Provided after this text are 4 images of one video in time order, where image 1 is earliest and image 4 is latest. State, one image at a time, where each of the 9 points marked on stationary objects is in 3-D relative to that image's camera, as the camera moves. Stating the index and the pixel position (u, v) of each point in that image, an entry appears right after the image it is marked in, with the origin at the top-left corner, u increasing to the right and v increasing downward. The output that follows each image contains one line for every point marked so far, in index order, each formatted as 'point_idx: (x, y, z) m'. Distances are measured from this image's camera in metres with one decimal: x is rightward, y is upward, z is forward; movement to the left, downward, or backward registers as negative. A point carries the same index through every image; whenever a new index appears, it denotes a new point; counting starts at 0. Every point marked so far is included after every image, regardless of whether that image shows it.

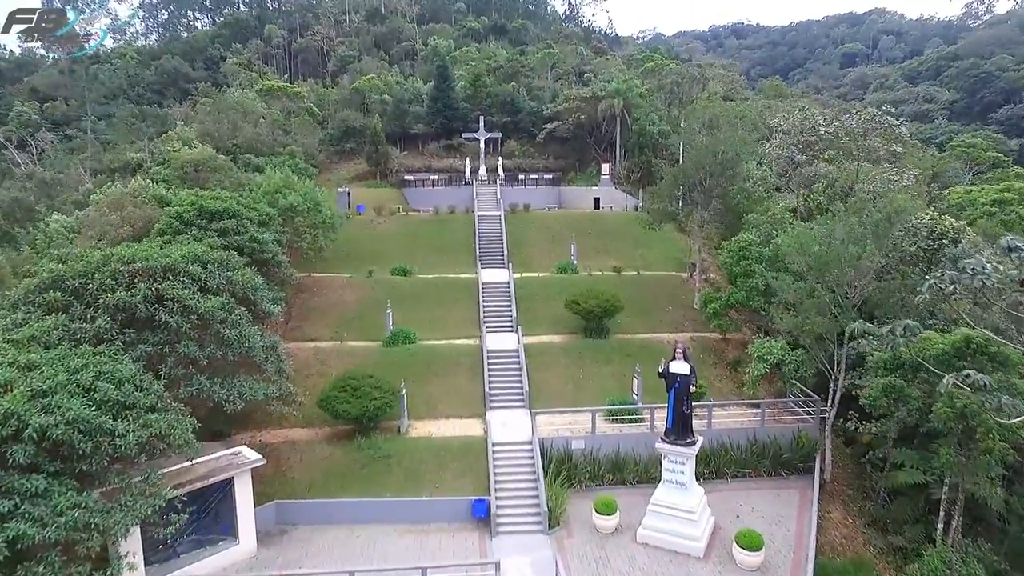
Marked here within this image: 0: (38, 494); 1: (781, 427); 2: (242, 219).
0: (-8.1, -3.5, +9.9) m
1: (+8.4, -4.3, +18.2) m
2: (-9.0, +2.3, +19.4) m
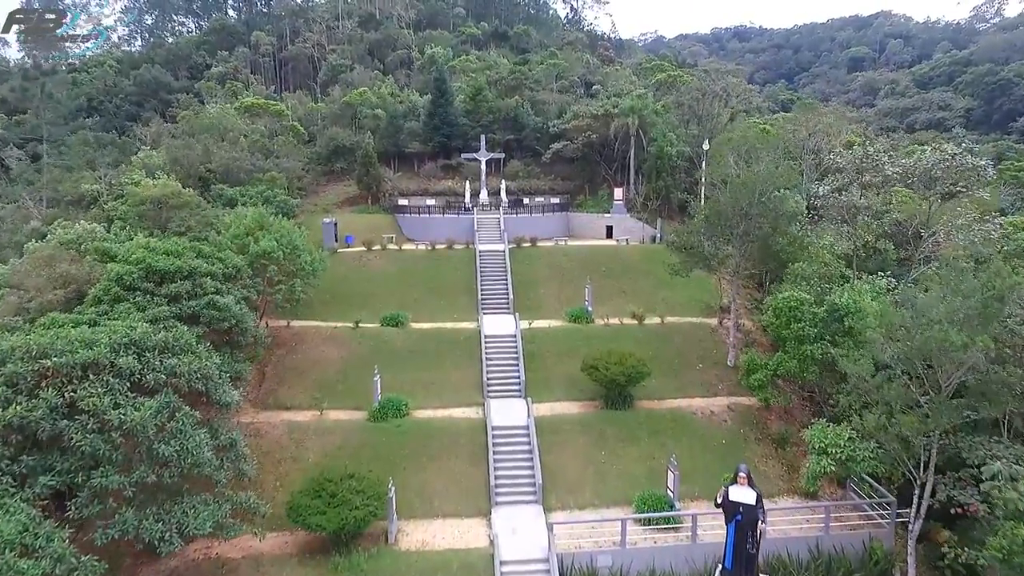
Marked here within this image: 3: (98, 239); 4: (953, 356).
0: (-7.8, -5.5, +6.7) m
1: (+8.7, -6.3, +15.1) m
2: (-8.7, +0.3, +16.2) m
3: (-13.2, +1.6, +18.5) m
4: (+9.4, -1.4, +12.6) m
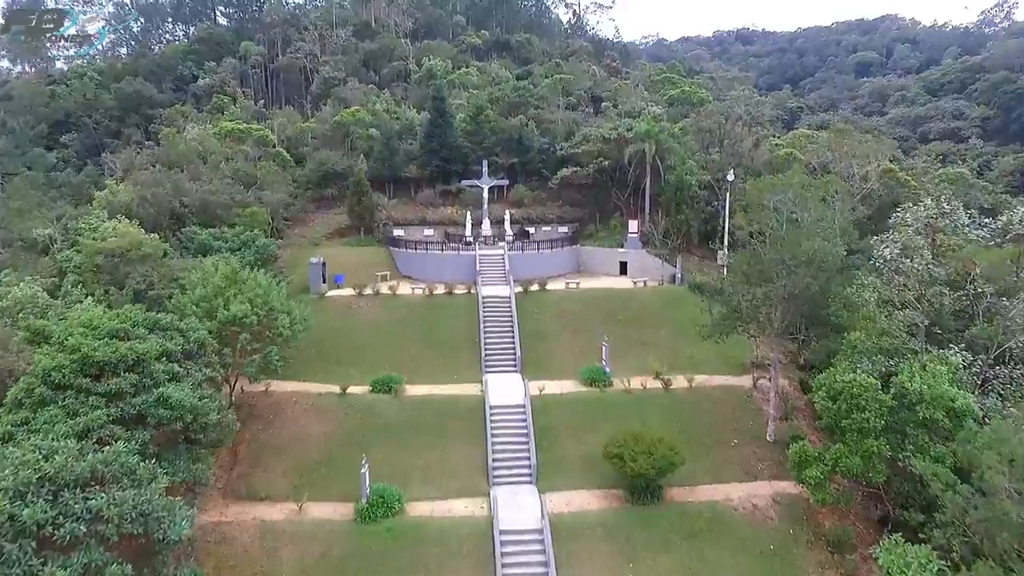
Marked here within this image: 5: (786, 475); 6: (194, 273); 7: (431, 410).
0: (-7.4, -7.6, +4.0) m
1: (+9.0, -8.4, +12.4) m
2: (-8.4, -1.8, +13.5) m
3: (-12.9, -0.5, +15.8) m
4: (+9.8, -3.5, +9.9) m
5: (+8.4, -5.7, +17.9) m
6: (-10.3, +0.5, +18.8) m
7: (-2.7, -4.0, +19.4) m
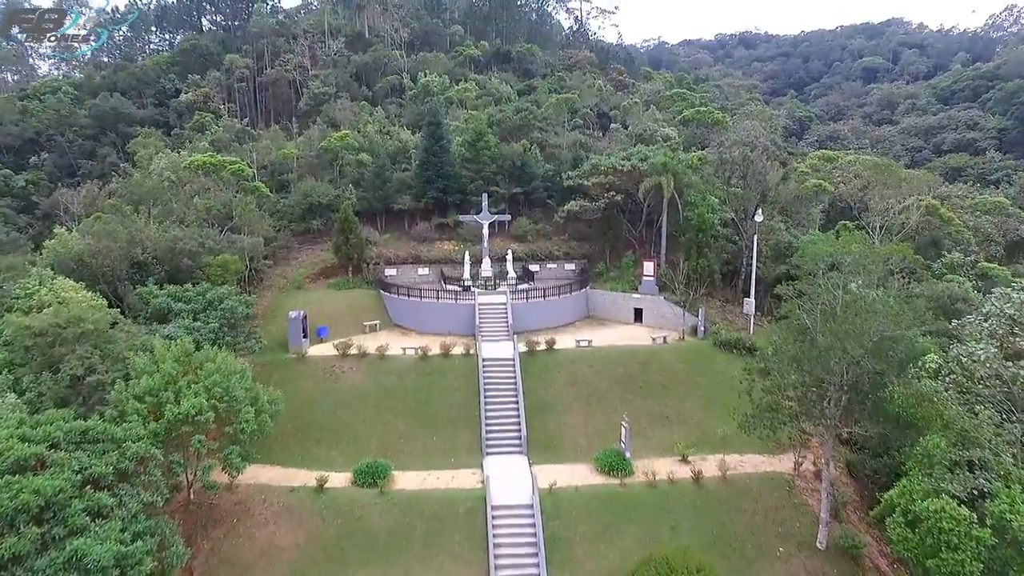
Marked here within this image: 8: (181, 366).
0: (-7.2, -9.9, +1.1) m
1: (+9.2, -10.7, +9.5) m
2: (-8.2, -4.1, +10.6) m
3: (-12.7, -2.7, +12.9) m
4: (+9.9, -5.8, +7.0) m
5: (+8.6, -8.0, +15.1) m
6: (-10.1, -1.8, +15.9) m
7: (-2.5, -6.2, +16.6) m
8: (-8.8, -2.0, +15.6) m
